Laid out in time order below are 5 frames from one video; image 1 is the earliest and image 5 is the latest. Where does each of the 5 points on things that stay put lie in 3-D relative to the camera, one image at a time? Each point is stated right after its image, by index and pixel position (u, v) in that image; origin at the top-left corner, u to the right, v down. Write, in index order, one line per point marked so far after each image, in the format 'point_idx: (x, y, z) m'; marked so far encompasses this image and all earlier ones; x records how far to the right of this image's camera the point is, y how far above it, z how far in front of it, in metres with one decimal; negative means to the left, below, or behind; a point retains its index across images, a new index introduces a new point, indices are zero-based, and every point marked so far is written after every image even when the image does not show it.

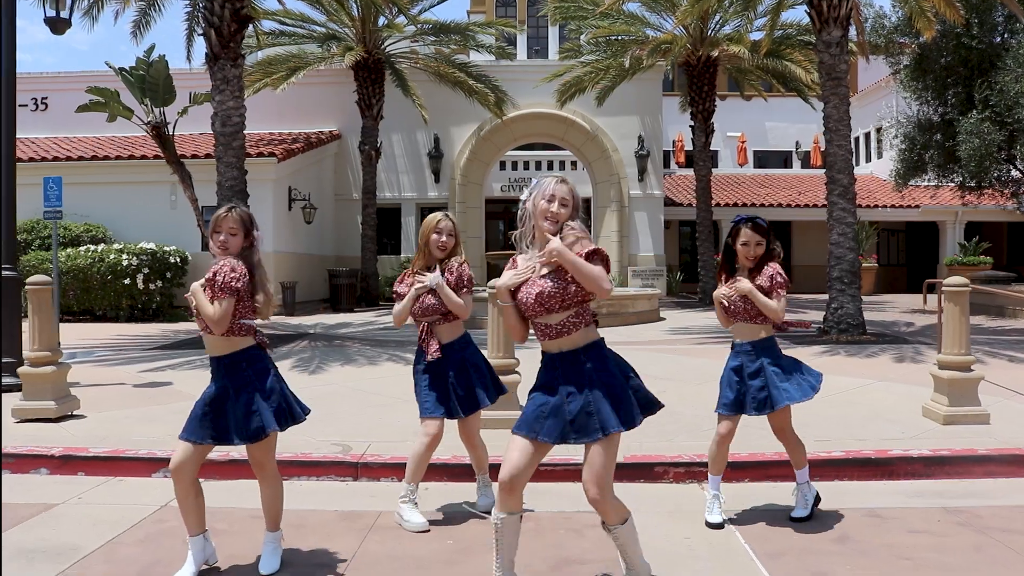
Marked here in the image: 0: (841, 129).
0: (+5.0, +2.4, +12.3) m
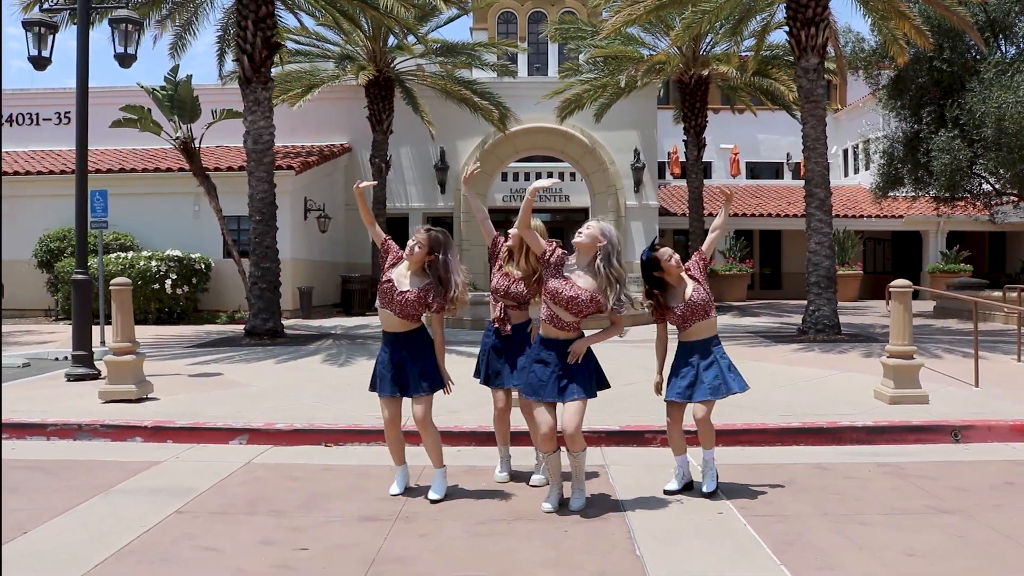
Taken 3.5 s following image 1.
0: (+5.1, +2.3, +13.5) m
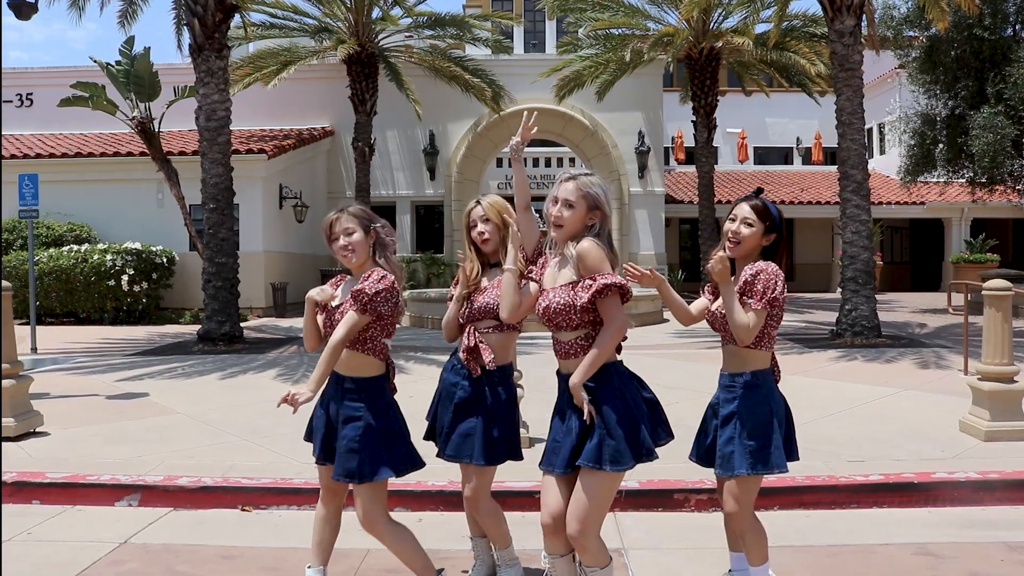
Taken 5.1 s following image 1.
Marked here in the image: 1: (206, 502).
0: (+4.9, +2.4, +11.7) m
1: (-1.9, -1.3, +5.0) m
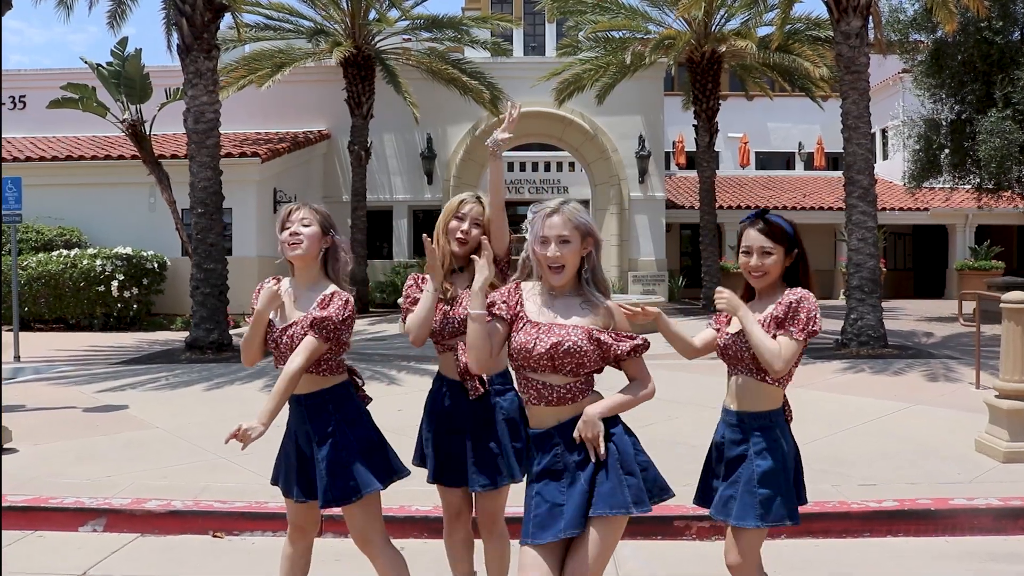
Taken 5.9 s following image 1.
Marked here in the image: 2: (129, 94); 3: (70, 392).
0: (+4.9, +2.3, +11.4) m
1: (-2.0, -1.4, +4.7) m
2: (-7.3, +3.7, +15.6) m
3: (-4.7, -1.1, +8.7) m
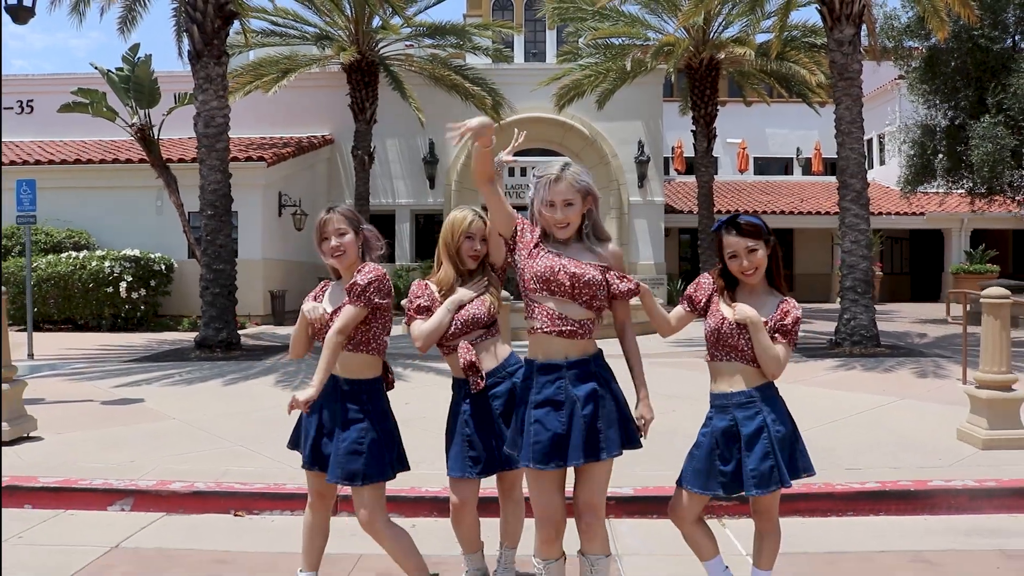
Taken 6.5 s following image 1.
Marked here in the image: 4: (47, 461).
0: (+4.9, +2.3, +11.7) m
1: (-1.9, -1.3, +5.0) m
2: (-7.3, +3.7, +15.9) m
3: (-4.7, -1.1, +9.0) m
4: (-3.3, -1.2, +5.8) m
